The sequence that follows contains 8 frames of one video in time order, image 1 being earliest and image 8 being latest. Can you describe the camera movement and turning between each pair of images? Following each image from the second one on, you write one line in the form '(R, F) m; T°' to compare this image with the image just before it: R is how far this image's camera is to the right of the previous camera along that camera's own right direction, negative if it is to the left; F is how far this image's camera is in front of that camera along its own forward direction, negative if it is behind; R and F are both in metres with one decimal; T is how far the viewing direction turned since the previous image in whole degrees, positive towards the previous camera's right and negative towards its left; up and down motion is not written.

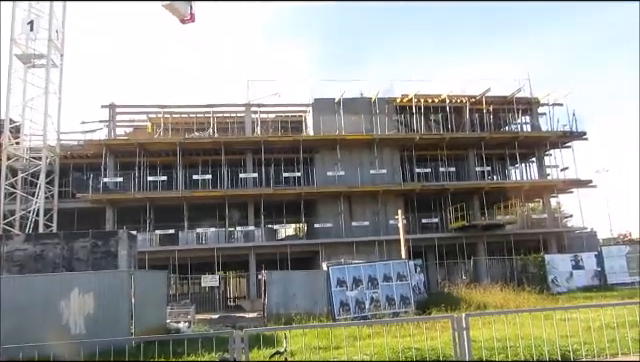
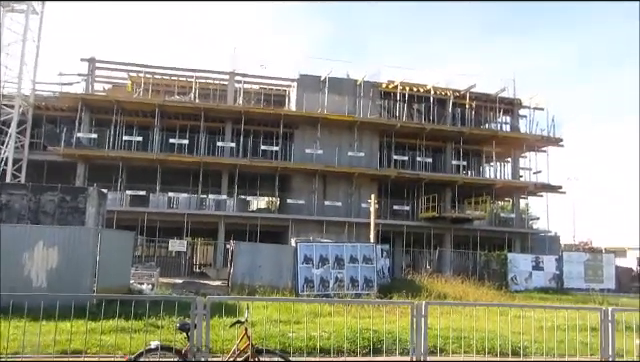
(0.0, -0.1) m; +3°
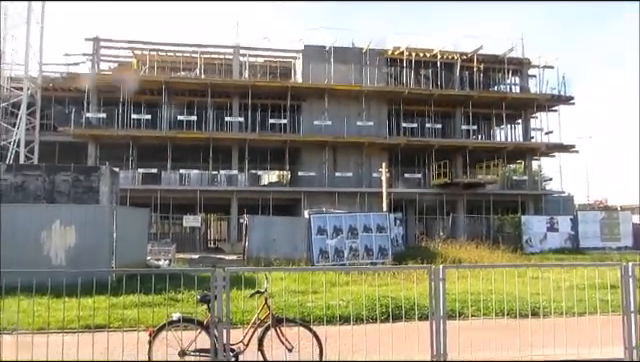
(-0.1, +0.1) m; -1°
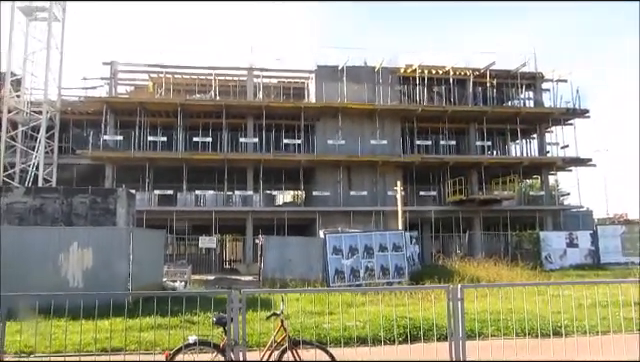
(0.0, 0.0) m; -2°
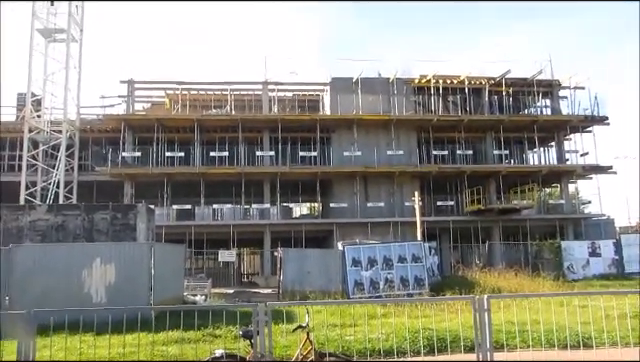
(-0.1, 0.0) m; -2°
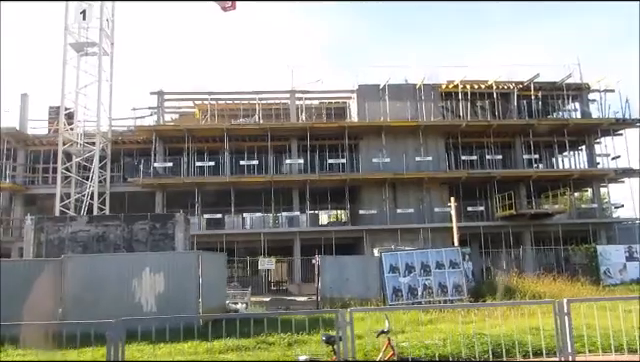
(-0.8, -0.1) m; -2°
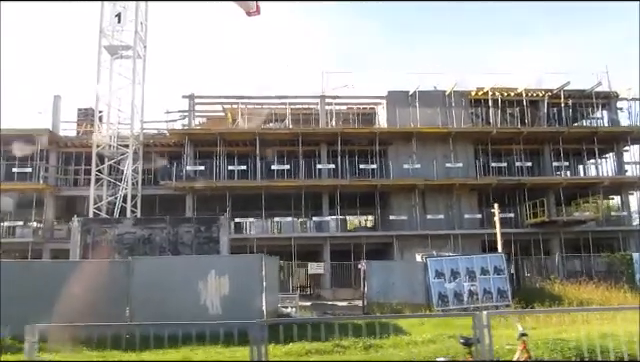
(-1.8, -0.1) m; 0°
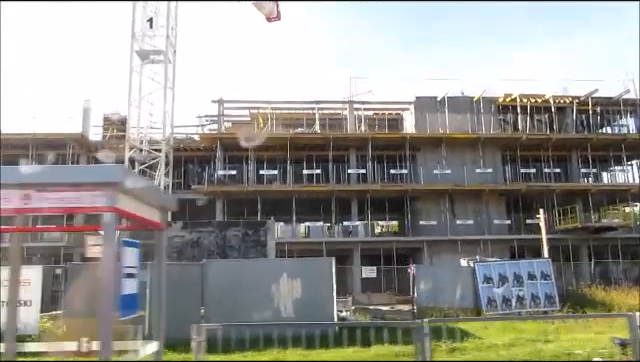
(-2.2, -0.1) m; 0°
